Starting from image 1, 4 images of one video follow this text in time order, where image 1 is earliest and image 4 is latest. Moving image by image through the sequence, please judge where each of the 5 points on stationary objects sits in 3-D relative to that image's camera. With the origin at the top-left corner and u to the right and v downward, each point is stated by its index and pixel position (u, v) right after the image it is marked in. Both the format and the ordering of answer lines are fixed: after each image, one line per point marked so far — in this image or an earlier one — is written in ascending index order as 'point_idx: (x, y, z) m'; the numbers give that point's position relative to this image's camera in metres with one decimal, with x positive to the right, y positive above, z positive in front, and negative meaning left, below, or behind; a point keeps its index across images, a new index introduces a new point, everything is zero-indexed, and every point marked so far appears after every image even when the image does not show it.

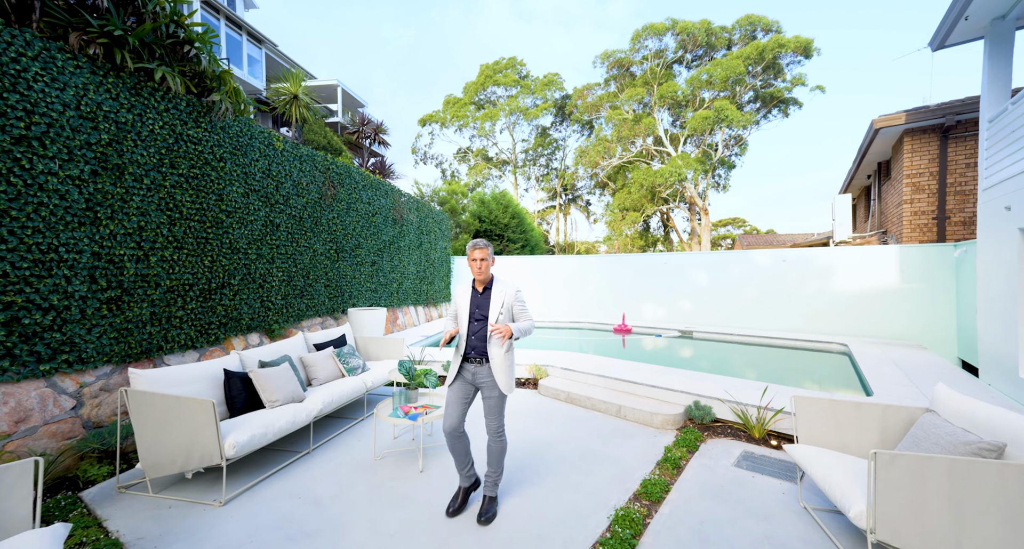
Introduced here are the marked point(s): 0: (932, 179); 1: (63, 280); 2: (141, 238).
0: (+8.2, +1.9, +7.8) m
1: (-3.5, 0.0, +3.1) m
2: (-3.4, +0.3, +3.7) m
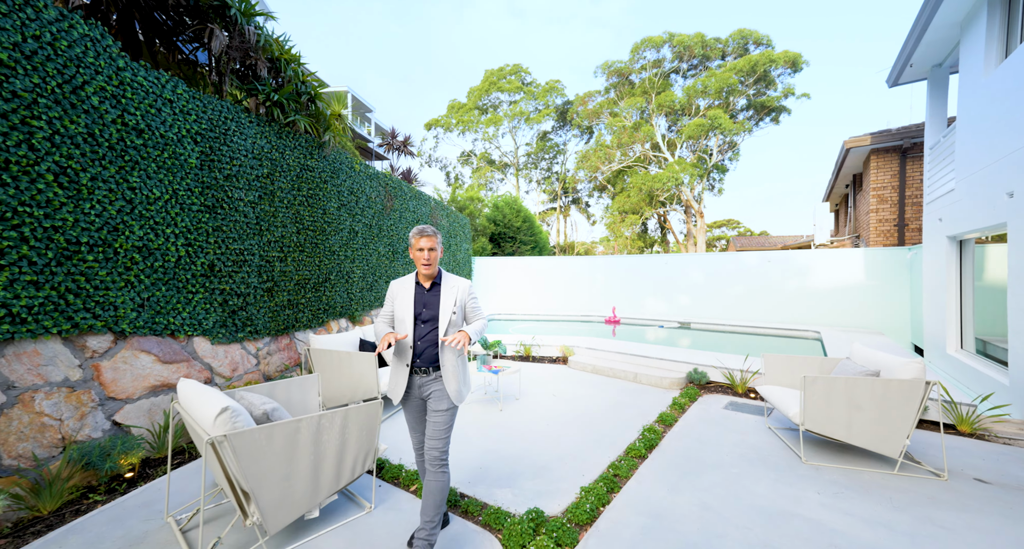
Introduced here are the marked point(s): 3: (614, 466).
0: (+8.7, +1.9, +9.2) m
1: (-2.9, 0.0, +4.4) m
2: (-2.8, +0.4, +5.0) m
3: (+0.8, -1.5, +3.1) m
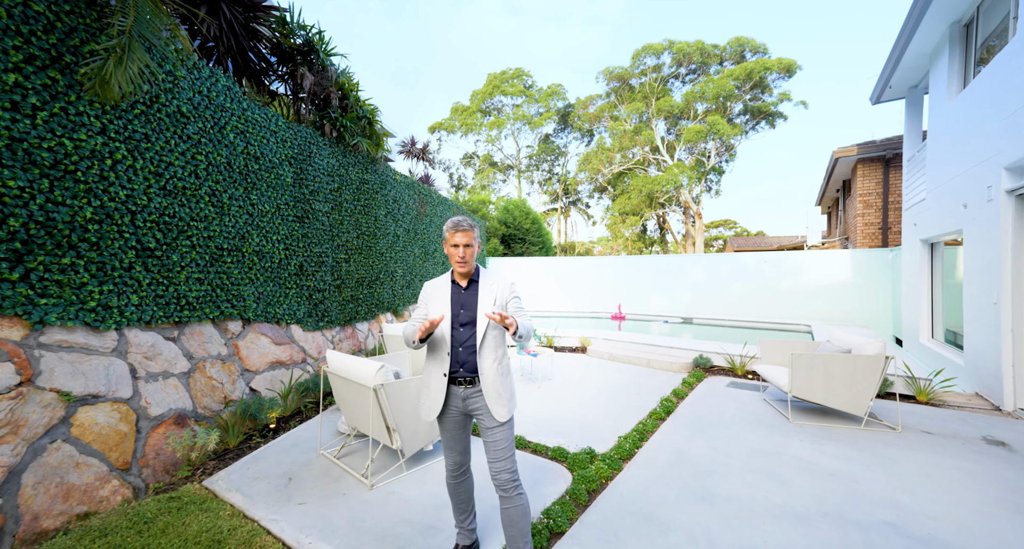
0: (+9.2, +1.9, +10.0) m
1: (-2.5, 0.0, +5.2) m
2: (-2.4, +0.4, +5.8) m
3: (+1.3, -1.5, +4.0) m
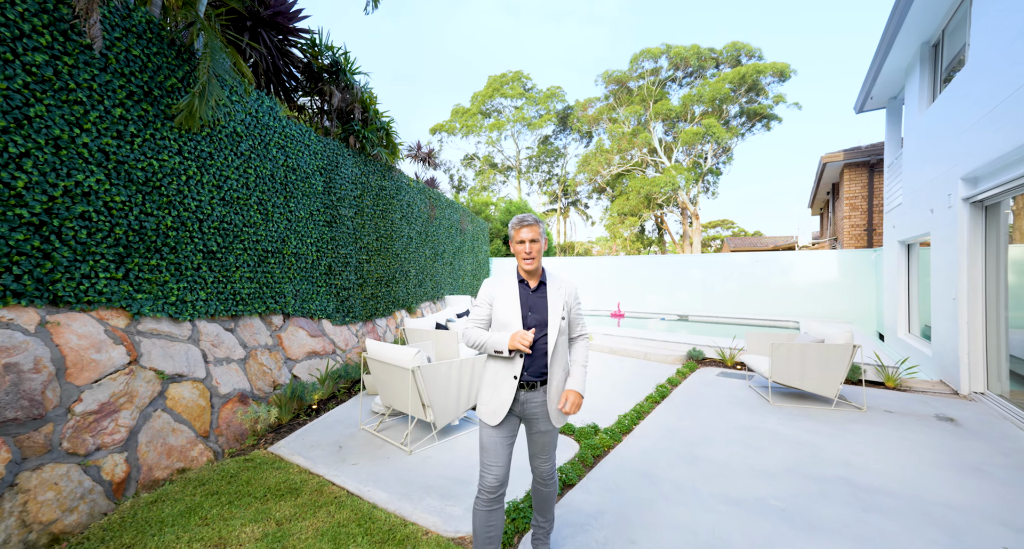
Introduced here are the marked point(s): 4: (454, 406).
0: (+9.3, +1.9, +10.6) m
1: (-2.3, 0.0, +5.7) m
2: (-2.3, +0.4, +6.3) m
3: (+1.4, -1.5, +4.5) m
4: (-0.5, -1.2, +3.5) m
